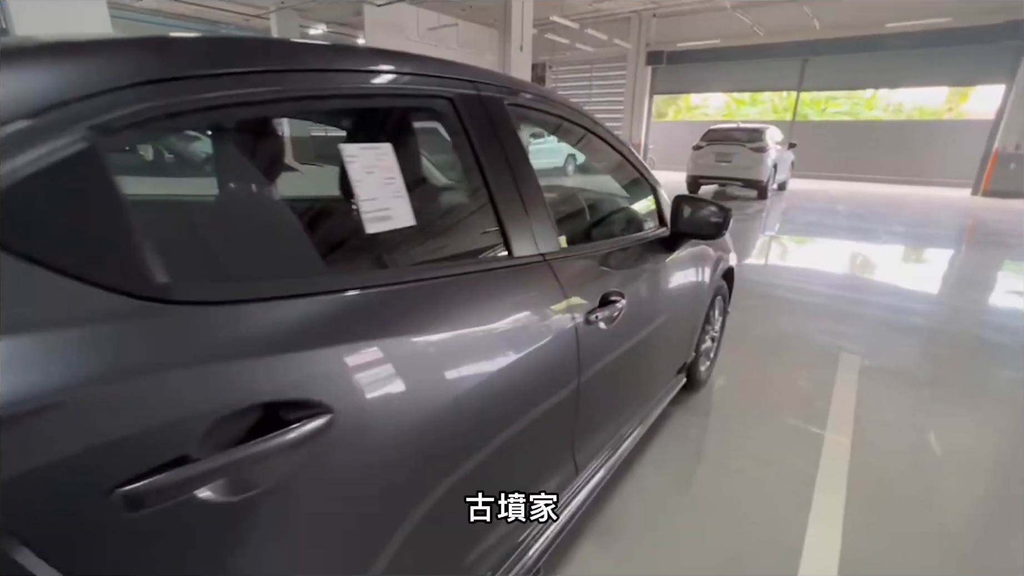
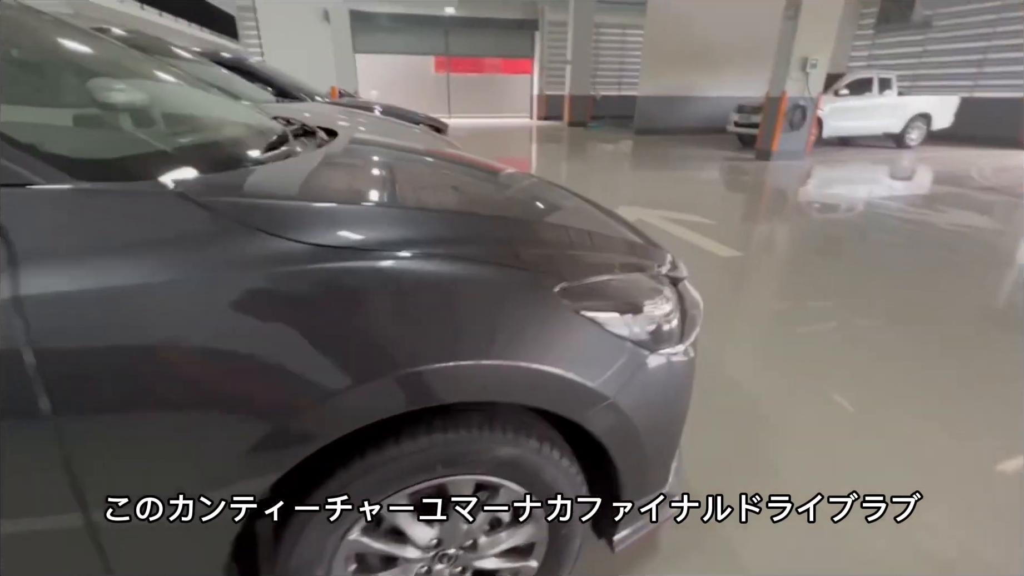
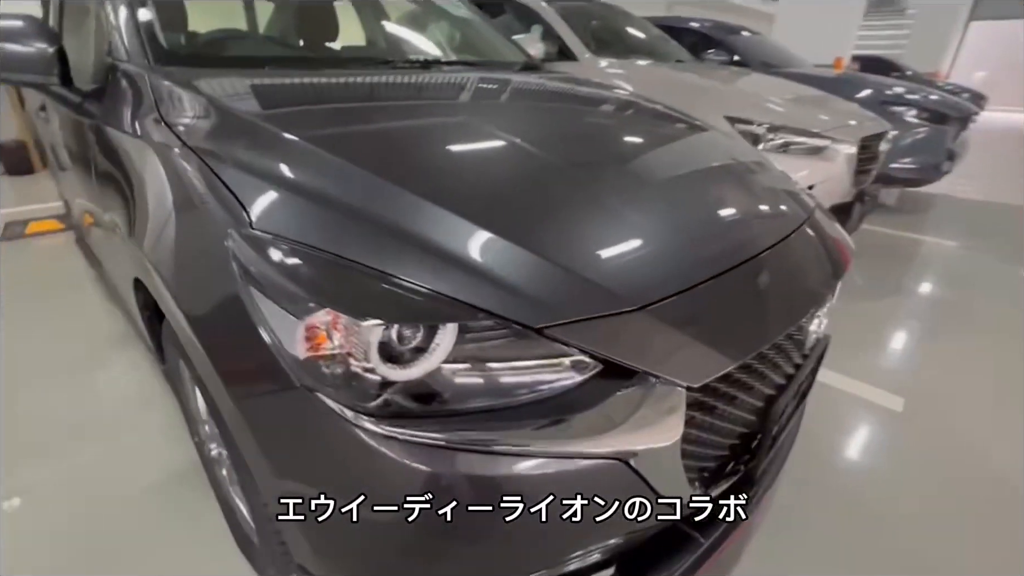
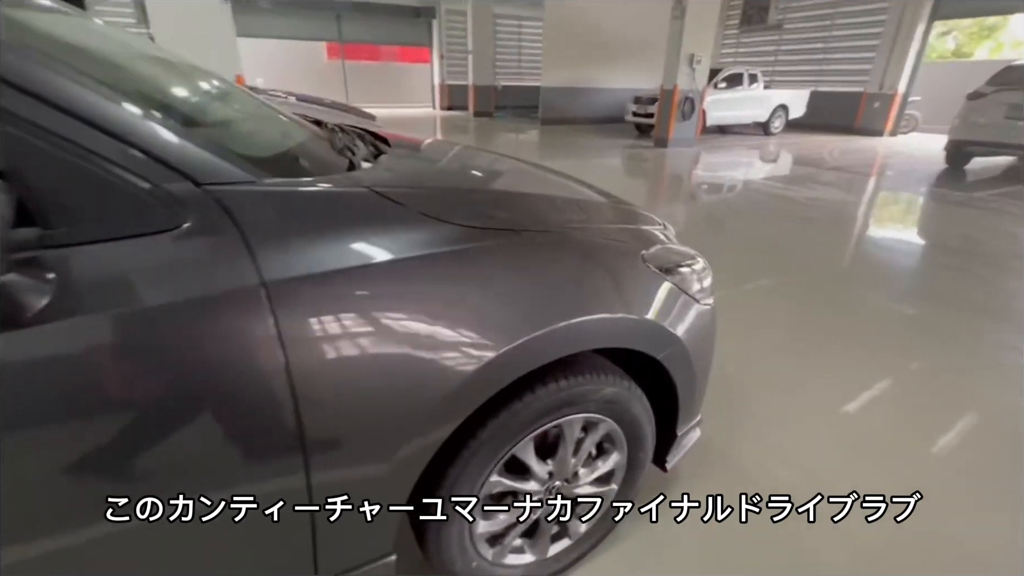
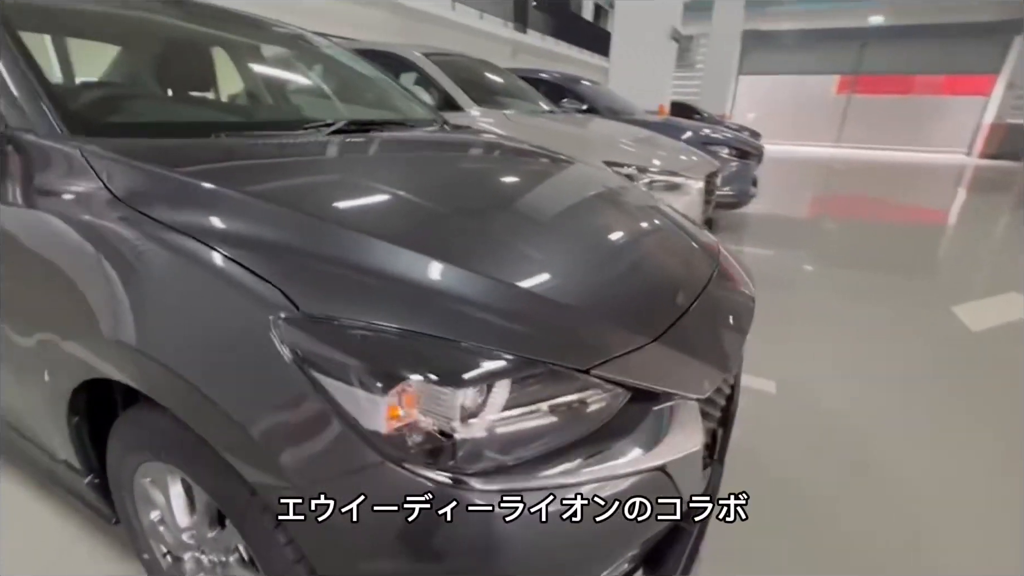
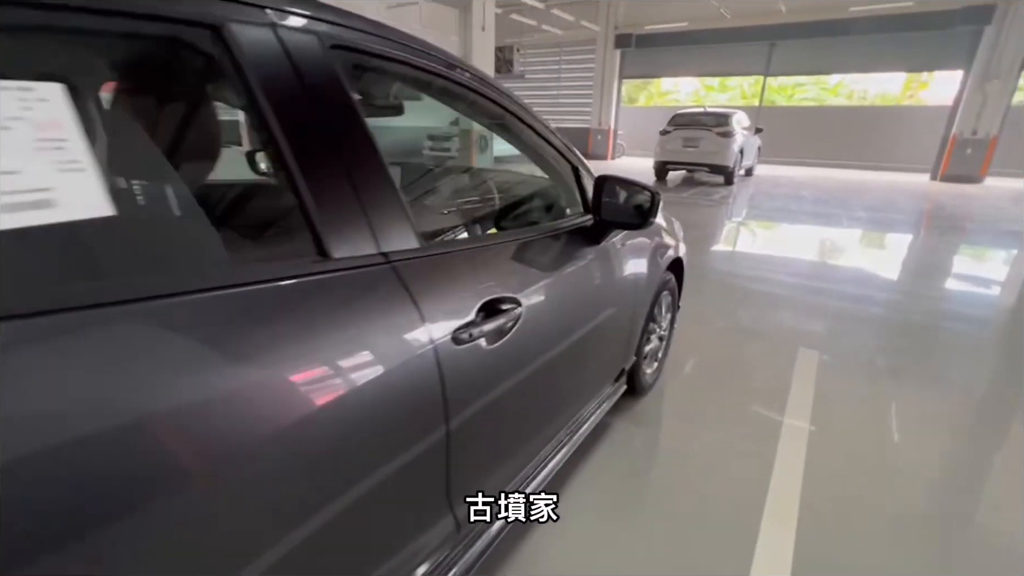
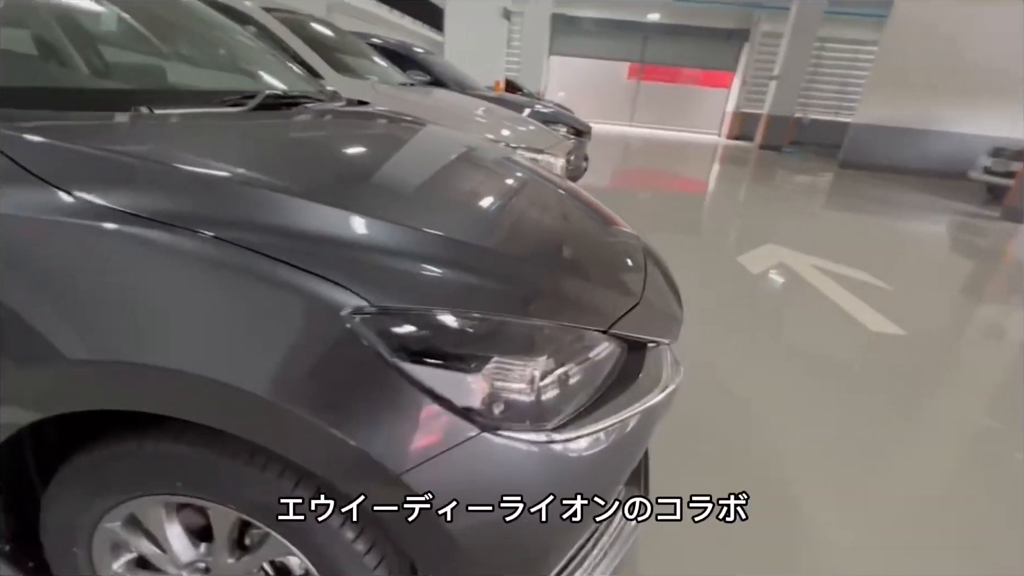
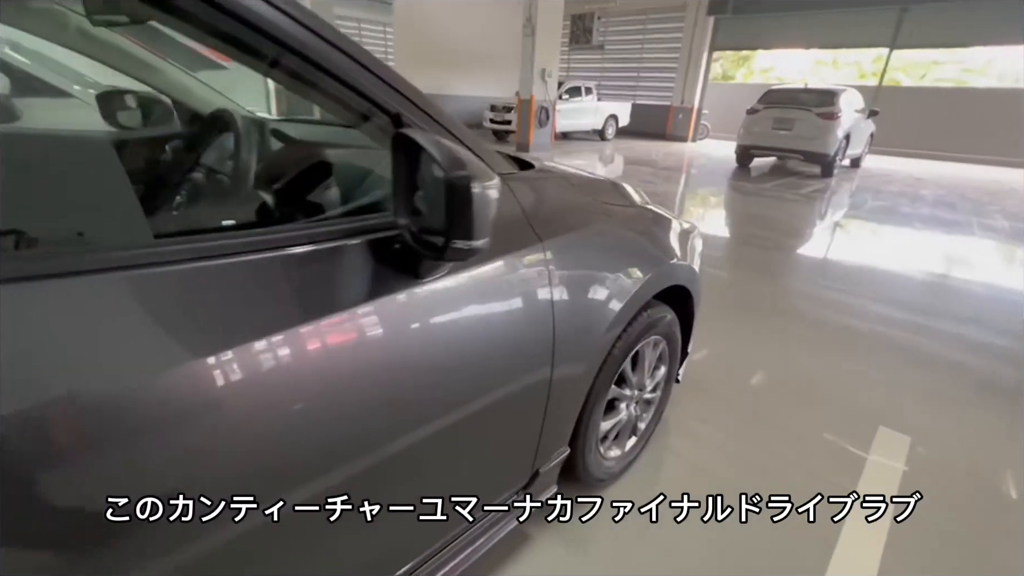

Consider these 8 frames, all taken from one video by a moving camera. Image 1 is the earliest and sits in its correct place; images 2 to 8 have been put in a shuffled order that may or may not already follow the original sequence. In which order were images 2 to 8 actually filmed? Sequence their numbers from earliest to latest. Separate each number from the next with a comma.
6, 8, 4, 2, 7, 5, 3
